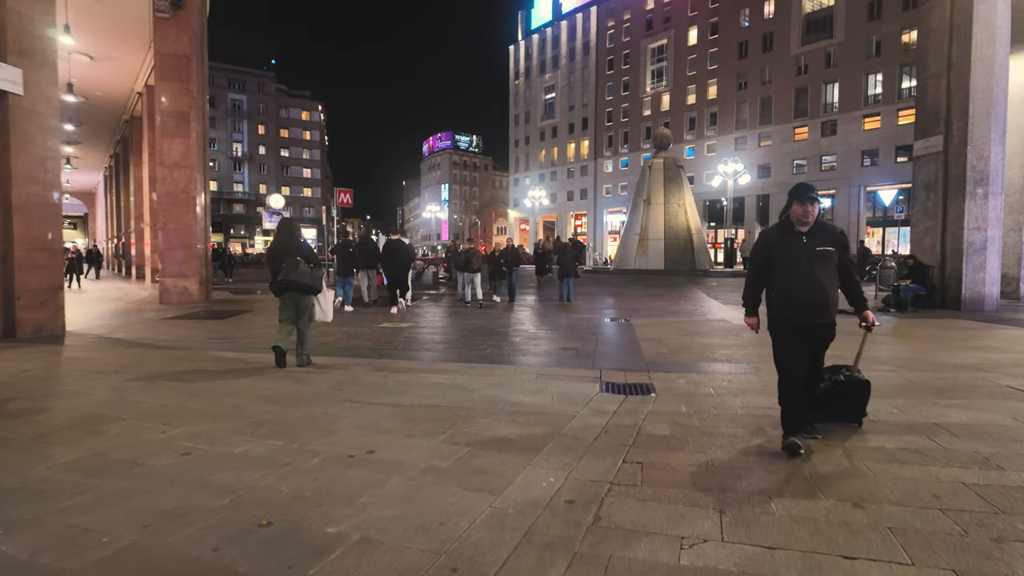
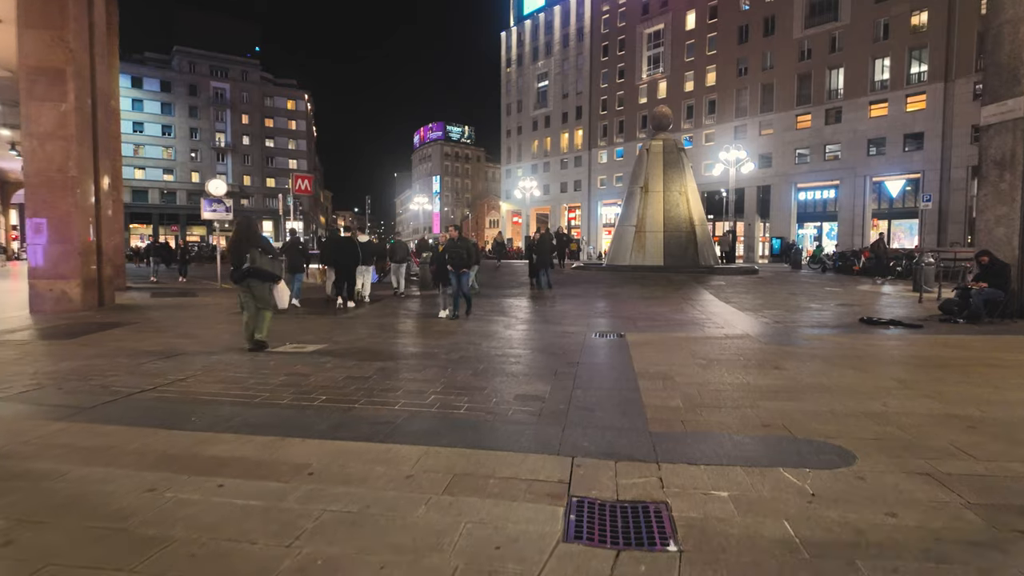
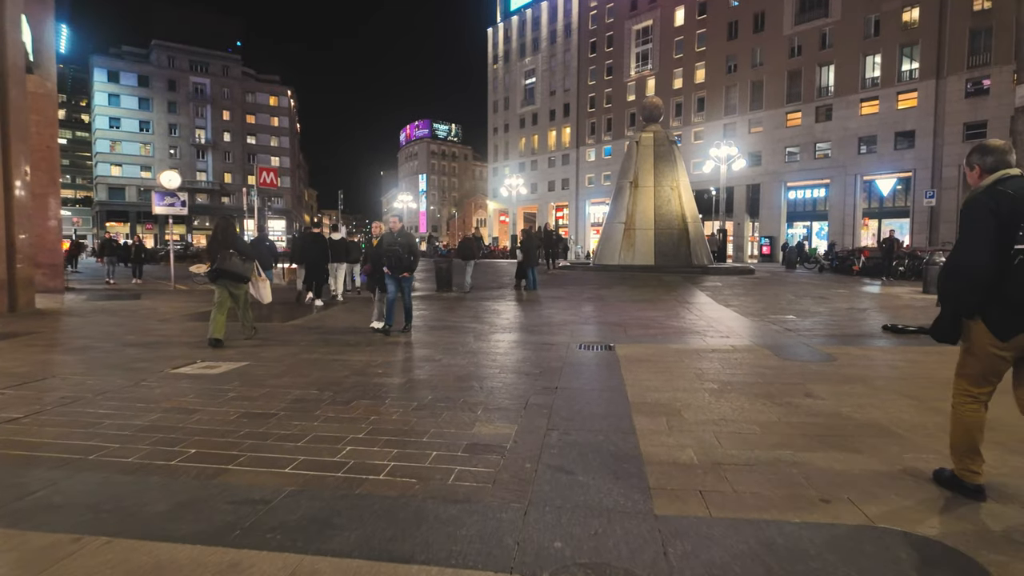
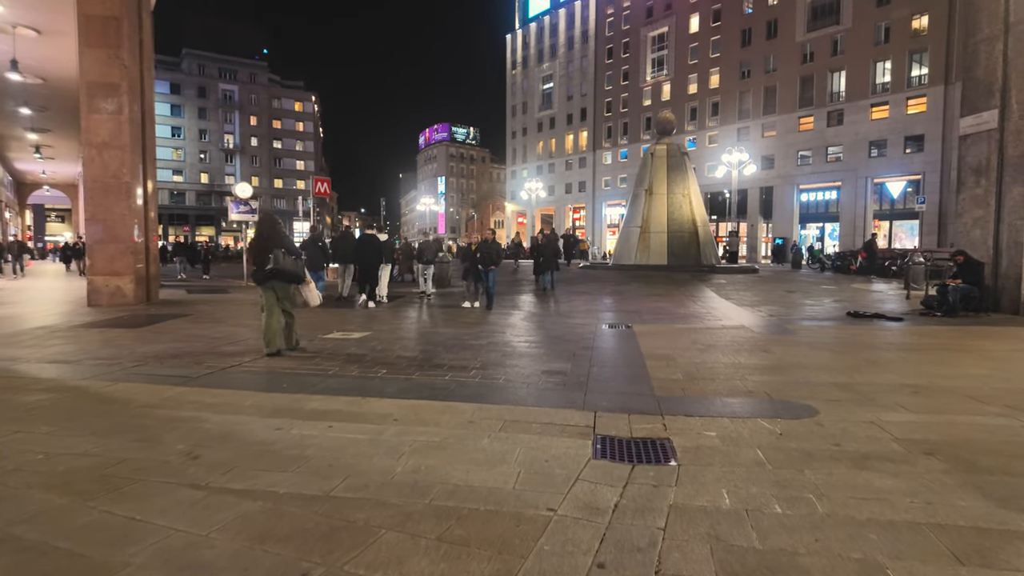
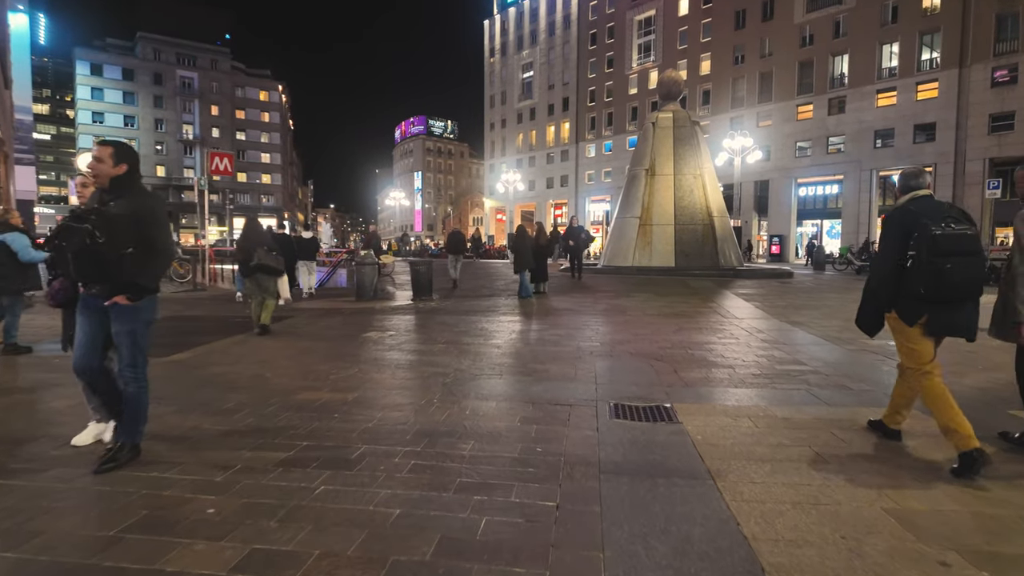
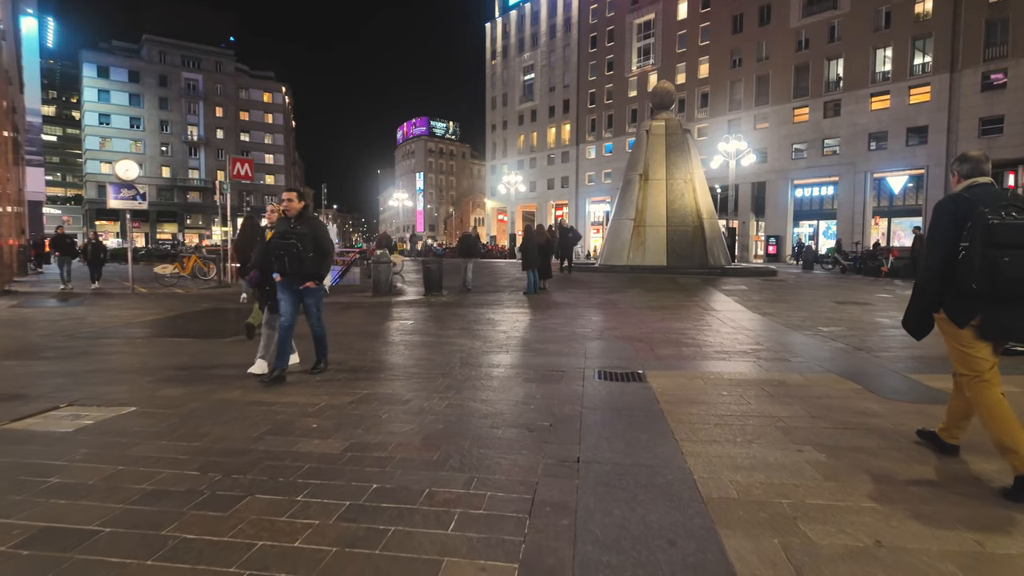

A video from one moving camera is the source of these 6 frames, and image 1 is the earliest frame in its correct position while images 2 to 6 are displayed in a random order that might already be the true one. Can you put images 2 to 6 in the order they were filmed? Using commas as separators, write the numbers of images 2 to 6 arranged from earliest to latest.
4, 2, 3, 6, 5
